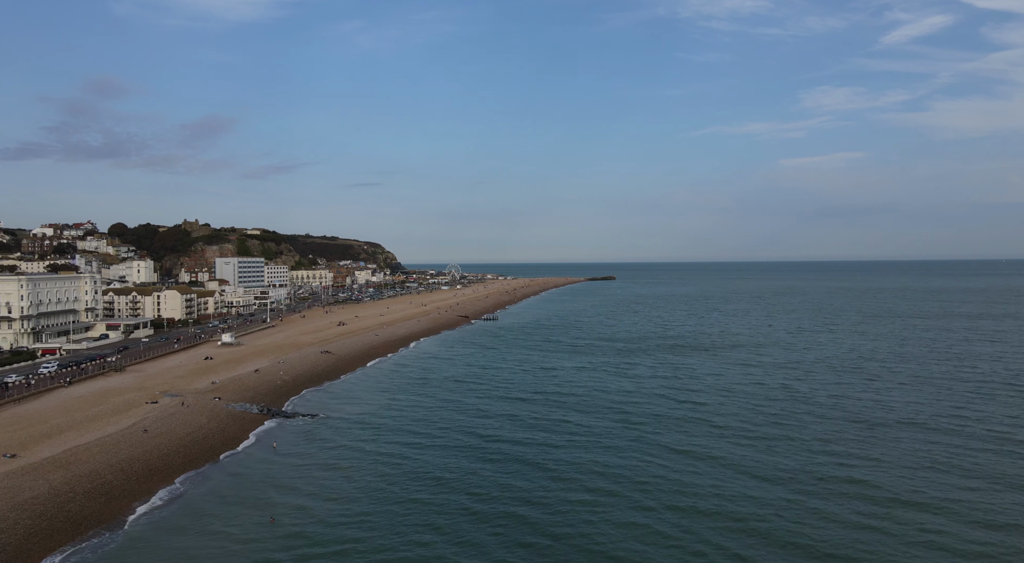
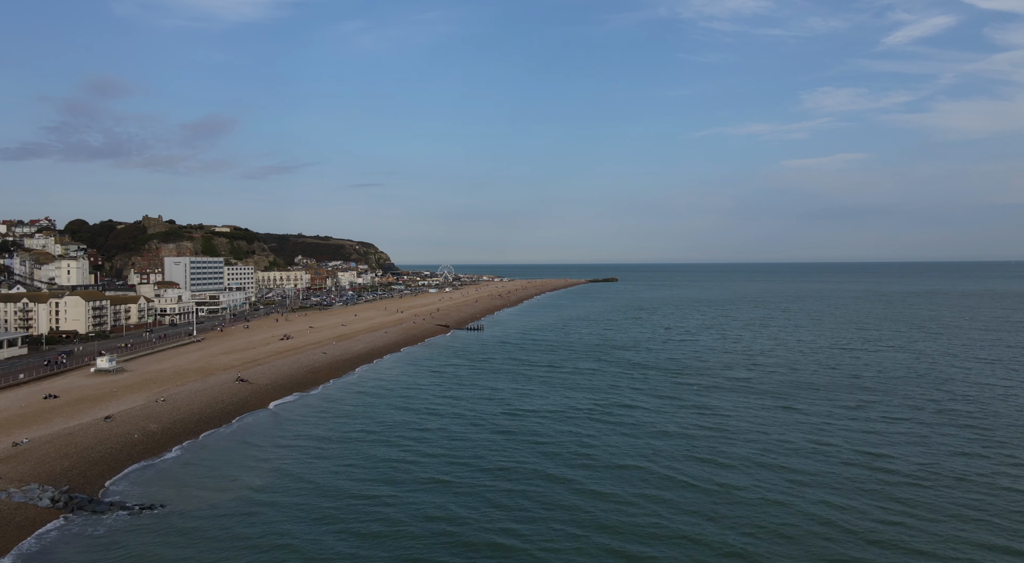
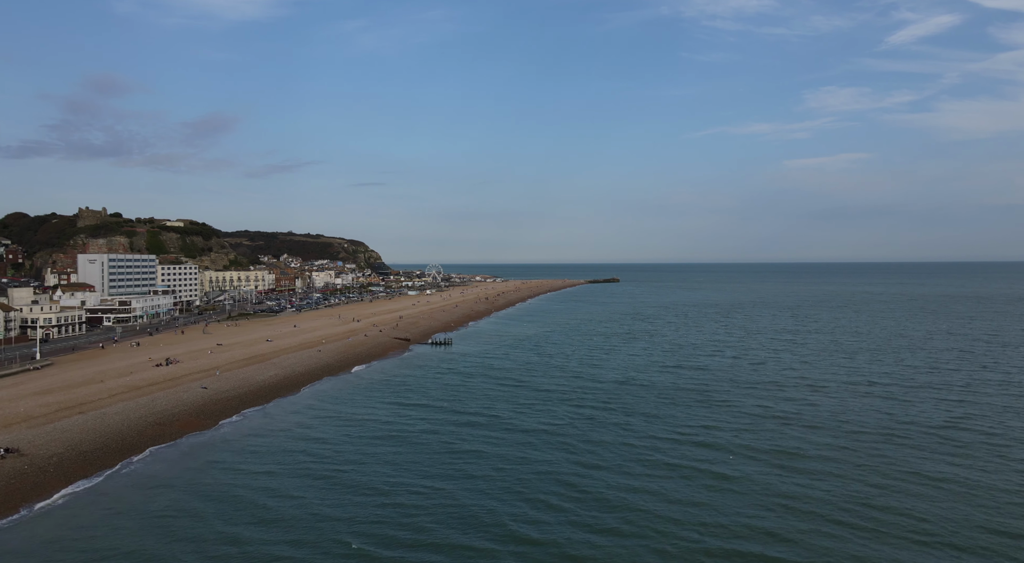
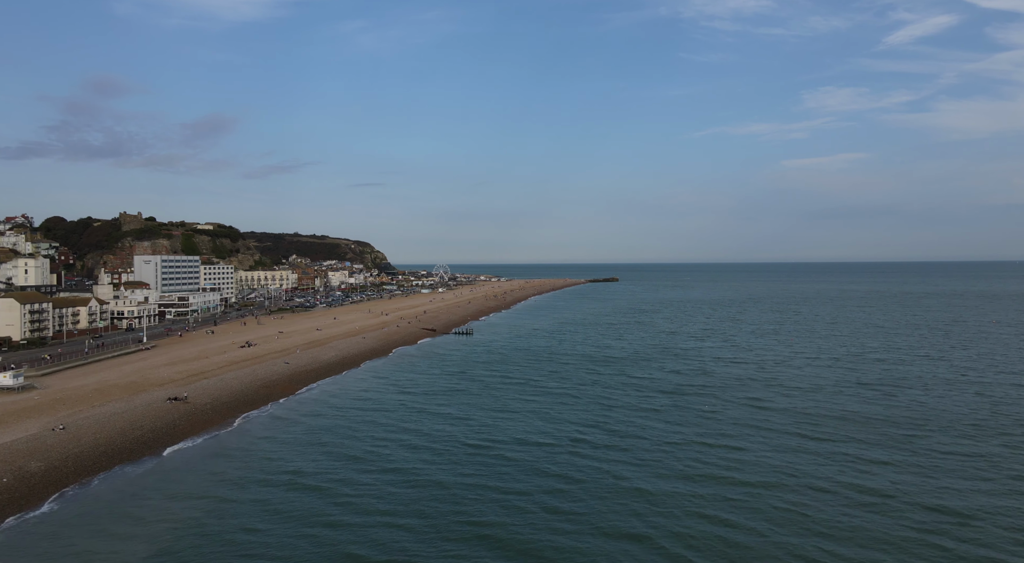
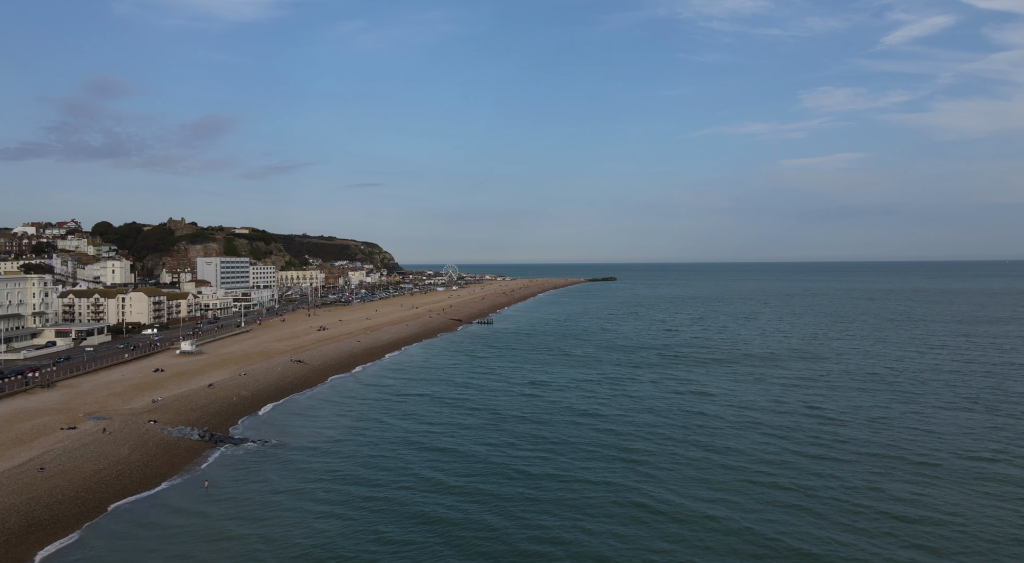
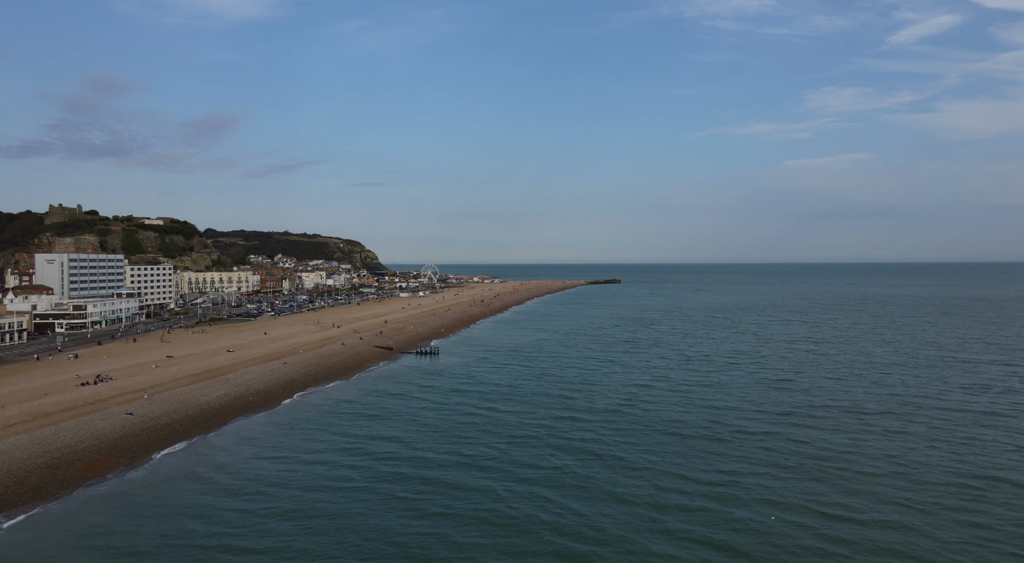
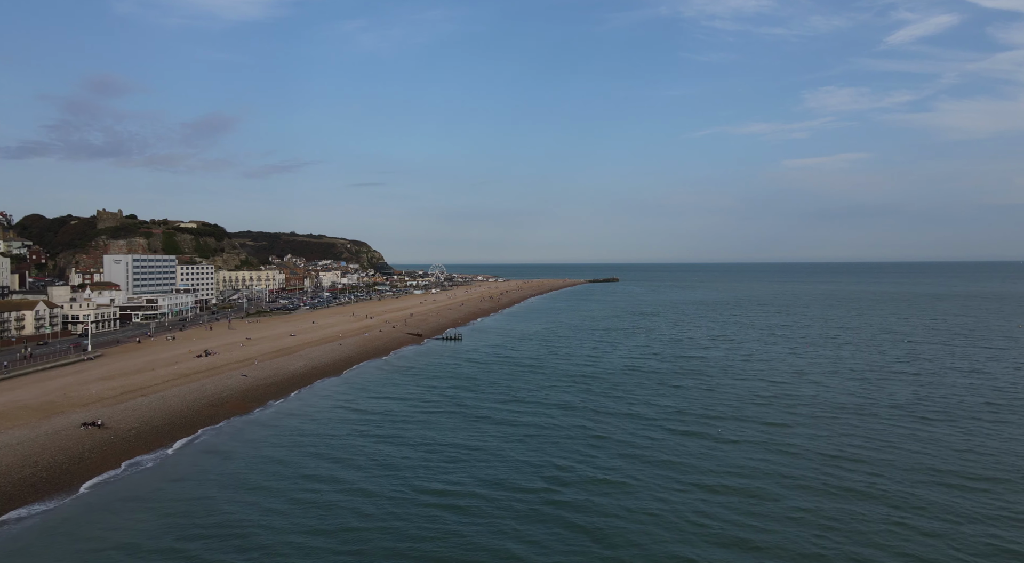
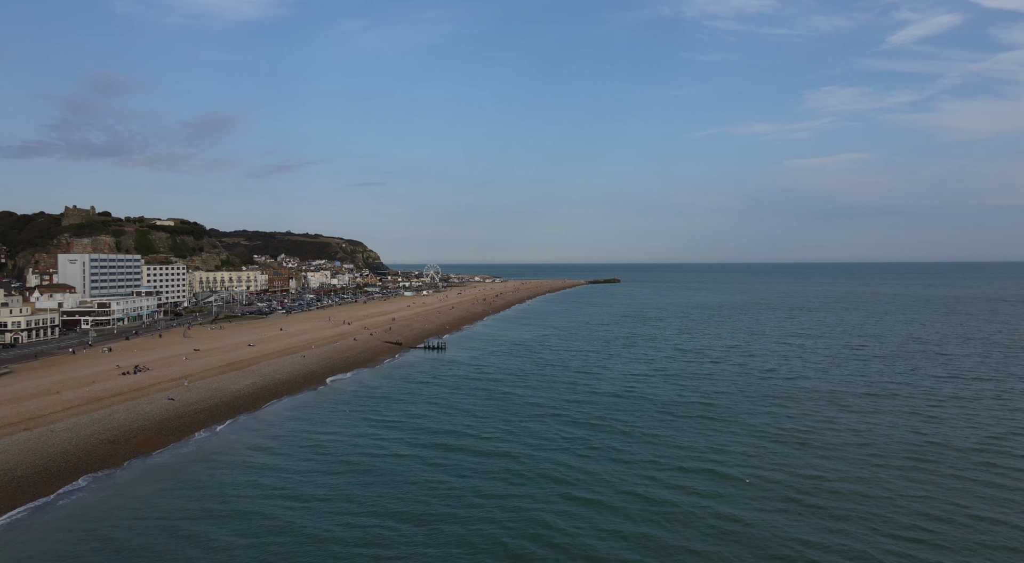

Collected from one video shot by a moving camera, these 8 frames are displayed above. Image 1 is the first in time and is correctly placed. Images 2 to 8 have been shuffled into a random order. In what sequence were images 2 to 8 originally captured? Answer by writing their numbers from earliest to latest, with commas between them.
5, 2, 4, 7, 3, 8, 6
